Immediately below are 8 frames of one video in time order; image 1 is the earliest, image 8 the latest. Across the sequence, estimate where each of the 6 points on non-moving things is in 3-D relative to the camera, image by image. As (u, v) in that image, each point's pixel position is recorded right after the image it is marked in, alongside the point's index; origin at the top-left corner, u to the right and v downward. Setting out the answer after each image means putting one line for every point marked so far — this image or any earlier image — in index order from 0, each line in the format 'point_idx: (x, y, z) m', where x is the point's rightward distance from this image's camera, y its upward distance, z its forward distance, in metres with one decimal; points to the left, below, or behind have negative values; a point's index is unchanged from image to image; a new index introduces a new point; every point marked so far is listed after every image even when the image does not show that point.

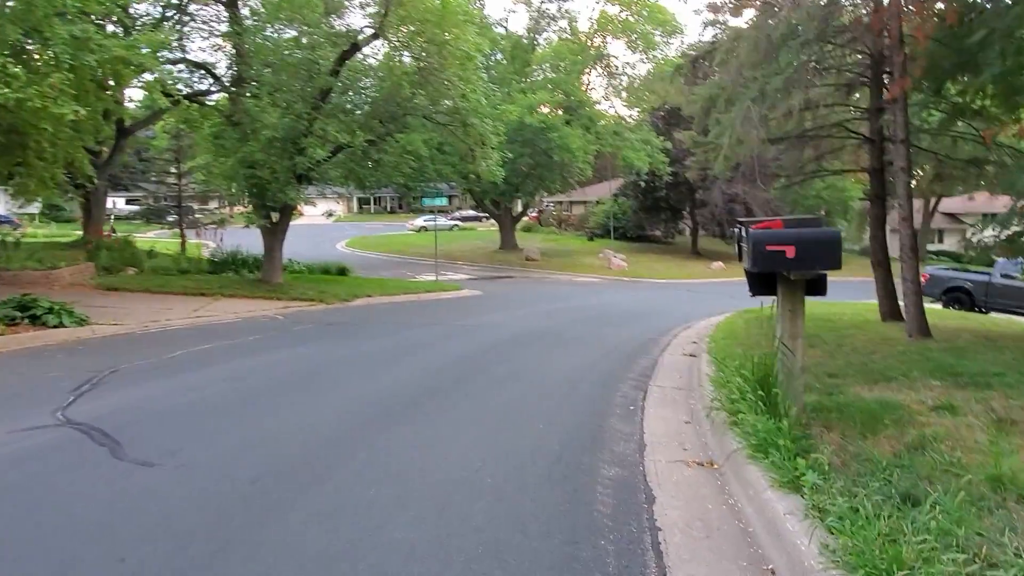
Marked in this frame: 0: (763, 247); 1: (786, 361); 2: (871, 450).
0: (+1.7, +0.3, +4.9) m
1: (+2.0, -0.5, +5.4) m
2: (+2.2, -1.0, +4.5) m
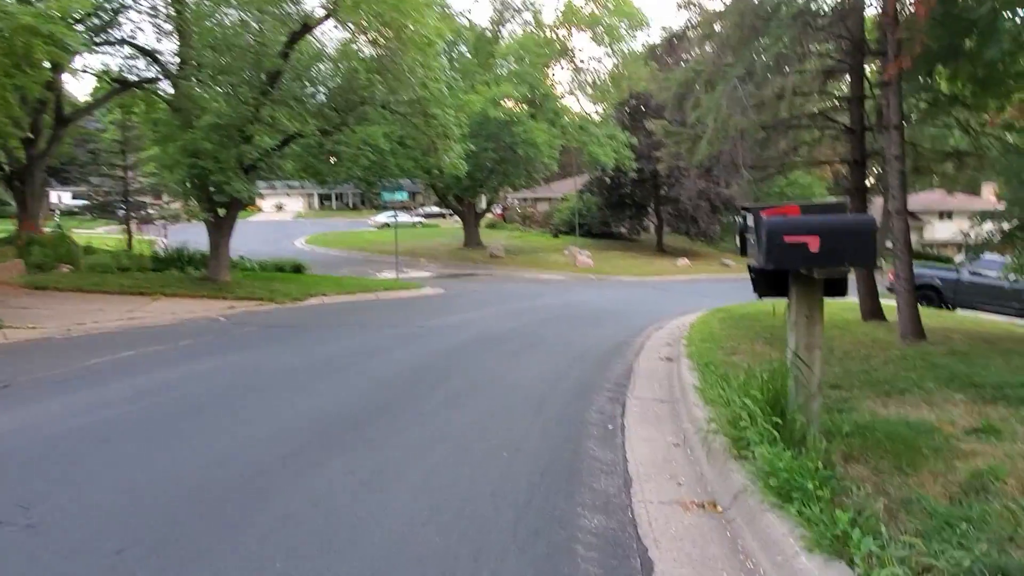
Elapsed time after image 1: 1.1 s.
0: (+1.4, +0.3, +4.0) m
1: (+1.7, -0.5, +4.4) m
2: (+2.0, -1.0, +3.6) m
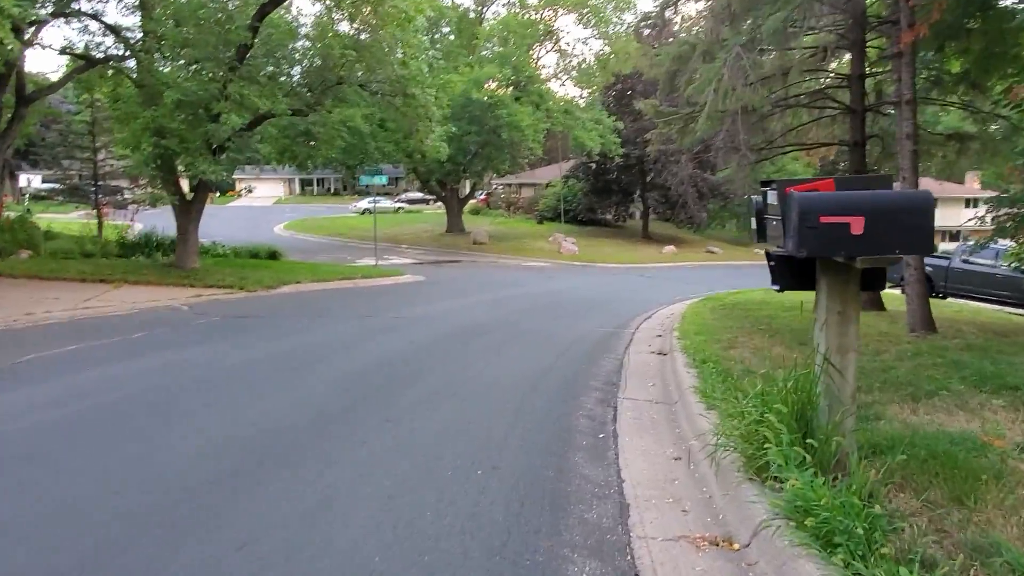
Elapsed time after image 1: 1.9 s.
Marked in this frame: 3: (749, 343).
0: (+1.3, +0.3, +3.2) m
1: (+1.6, -0.5, +3.7) m
2: (+1.8, -1.0, +2.9) m
3: (+2.8, -0.7, +9.0) m
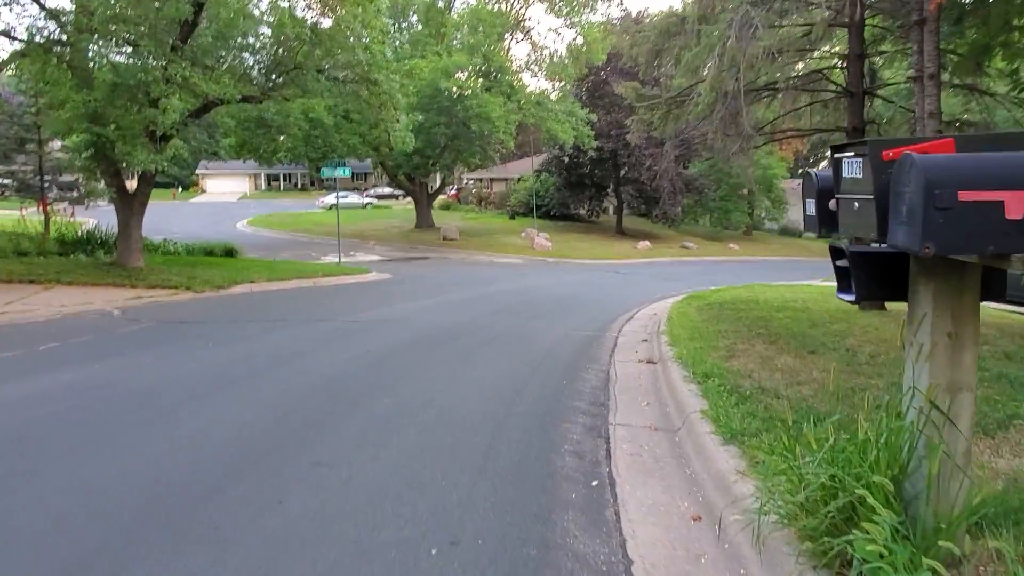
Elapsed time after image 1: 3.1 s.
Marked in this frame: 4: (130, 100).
0: (+1.2, +0.3, +2.1) m
1: (+1.5, -0.5, +2.6) m
2: (+1.8, -1.0, +1.7) m
3: (+2.5, -0.7, +7.9) m
4: (-8.2, +4.1, +16.1) m
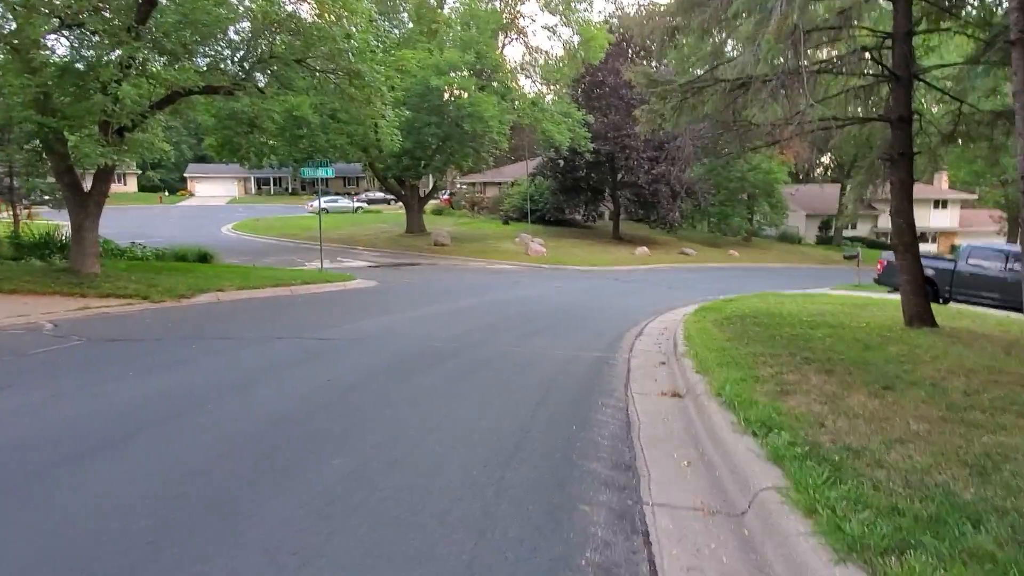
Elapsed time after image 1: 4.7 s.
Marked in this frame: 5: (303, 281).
0: (+1.2, +0.2, +0.4) m
1: (+1.5, -0.6, +0.9) m
2: (+1.8, -1.1, +0.1) m
3: (+2.5, -0.8, +6.2) m
4: (-8.3, +3.9, +14.4) m
5: (-5.6, +0.2, +19.7) m
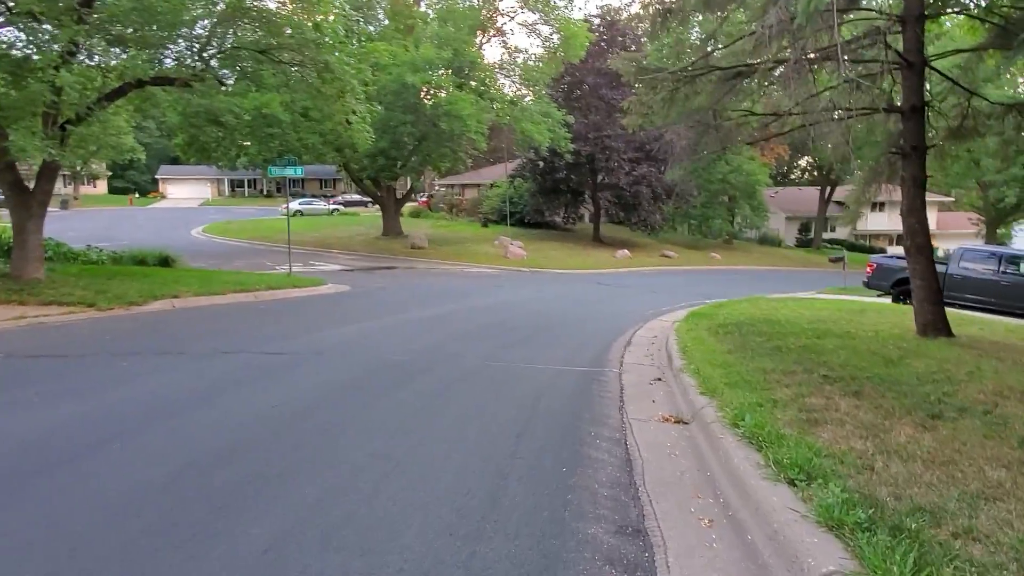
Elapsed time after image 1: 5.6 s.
0: (+1.2, +0.1, -0.5) m
1: (+1.5, -0.7, 0.0) m
2: (+1.8, -1.1, -0.9) m
3: (+2.3, -0.9, +5.3) m
4: (-8.7, +3.7, +13.1) m
5: (-6.1, 0.0, +18.5) m
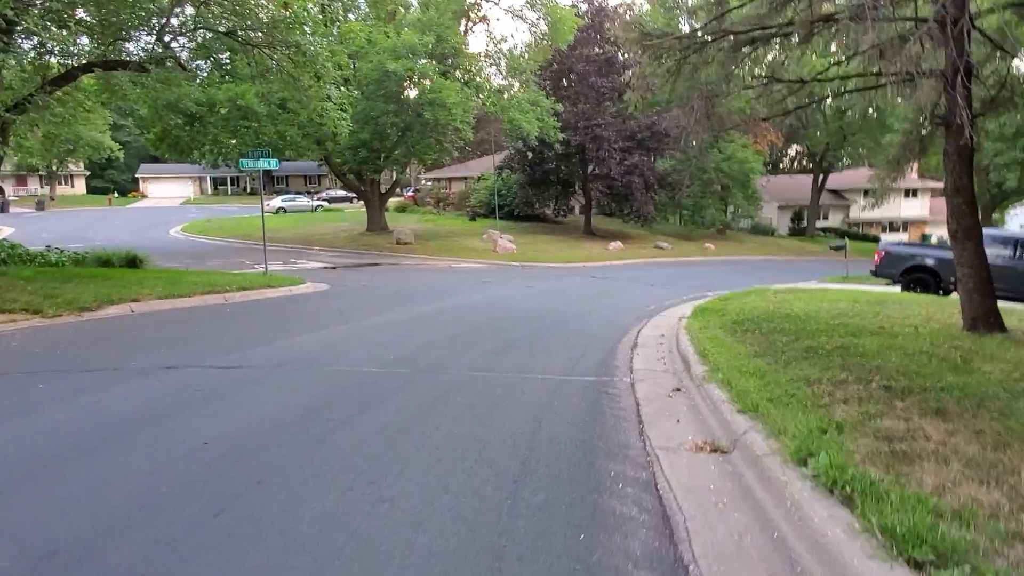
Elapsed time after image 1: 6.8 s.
0: (+1.2, +0.1, -1.8) m
1: (+1.5, -0.7, -1.3) m
2: (+1.8, -1.2, -2.1) m
3: (+2.3, -0.8, +4.1) m
4: (-9.0, +3.6, +11.7) m
5: (-6.3, 0.0, +17.2) m
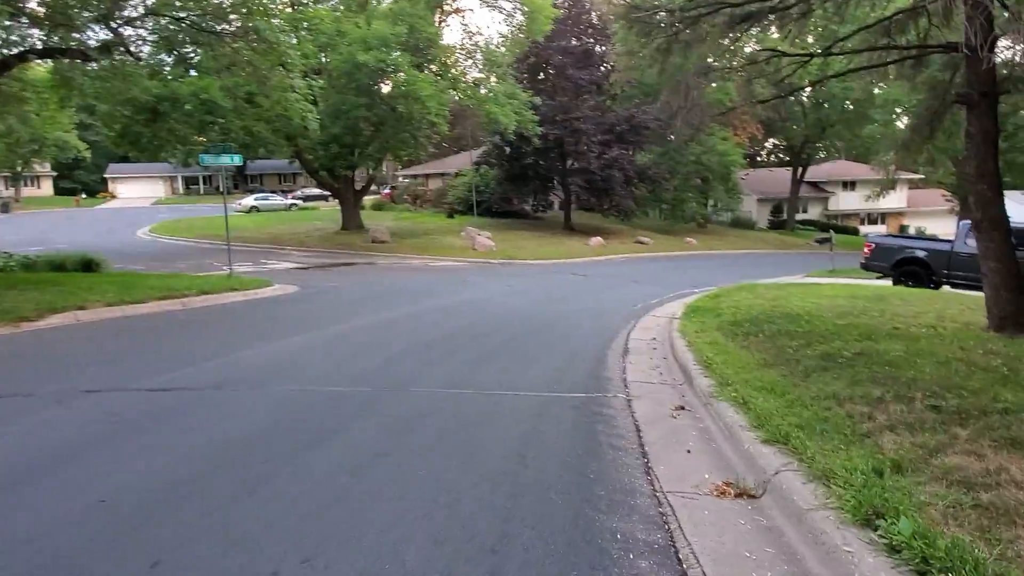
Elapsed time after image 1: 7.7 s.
0: (+1.3, 0.0, -2.7) m
1: (+1.6, -0.8, -2.2) m
2: (+1.9, -1.2, -3.0) m
3: (+2.2, -0.9, +3.2) m
4: (-9.3, +3.5, +10.5) m
5: (-6.8, -0.1, +16.1) m
